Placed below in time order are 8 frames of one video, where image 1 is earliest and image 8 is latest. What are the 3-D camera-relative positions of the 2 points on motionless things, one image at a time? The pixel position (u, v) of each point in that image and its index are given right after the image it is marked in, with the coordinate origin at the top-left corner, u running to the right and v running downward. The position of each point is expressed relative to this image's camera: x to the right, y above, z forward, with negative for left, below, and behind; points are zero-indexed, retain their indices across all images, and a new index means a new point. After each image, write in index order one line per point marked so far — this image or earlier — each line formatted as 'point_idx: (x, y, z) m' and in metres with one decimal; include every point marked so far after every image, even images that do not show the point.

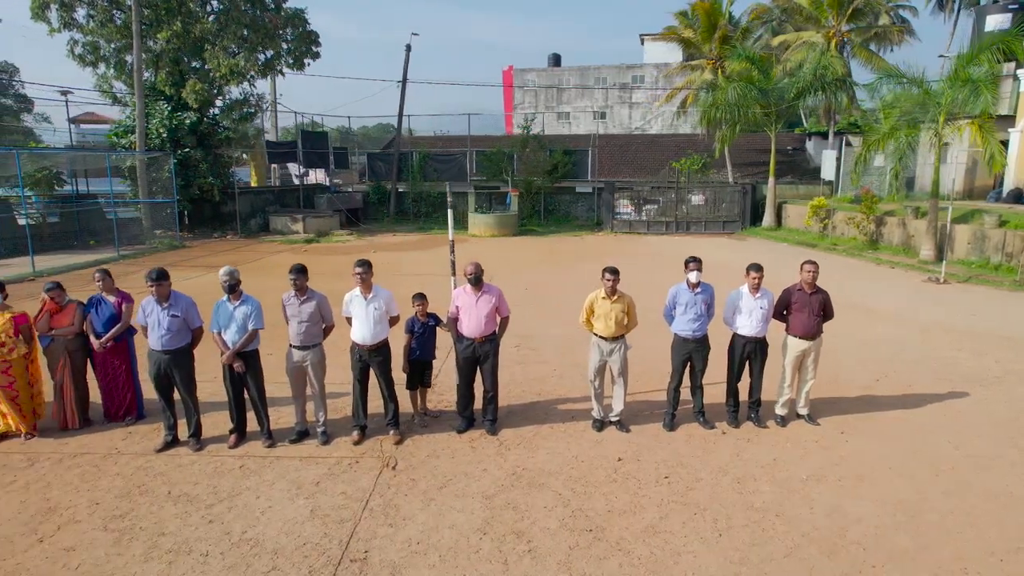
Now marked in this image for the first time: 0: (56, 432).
0: (-5.1, -1.6, +6.5) m
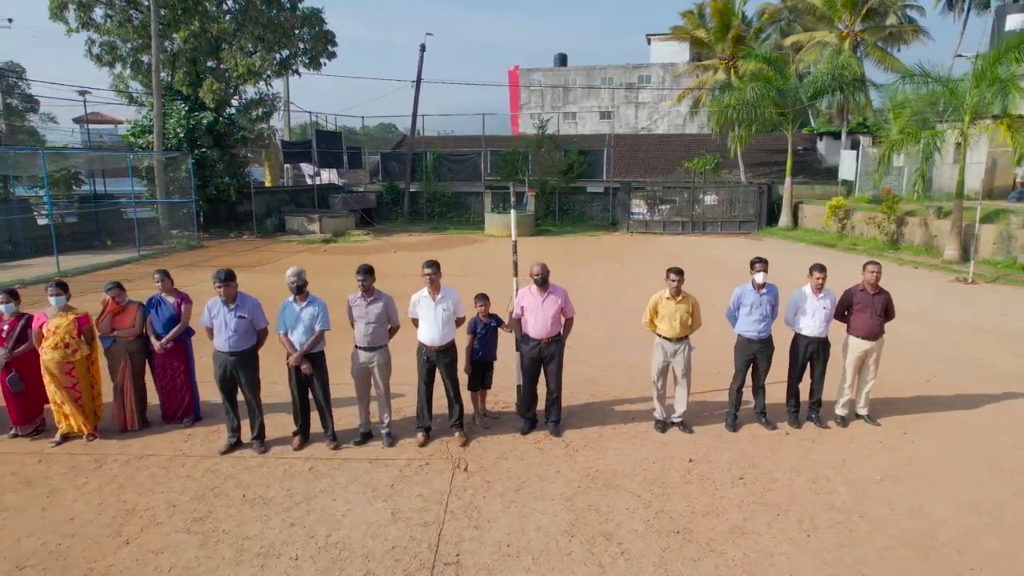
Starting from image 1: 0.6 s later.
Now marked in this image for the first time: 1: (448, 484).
0: (-4.4, -1.6, +6.4) m
1: (-0.6, -1.8, +5.4) m
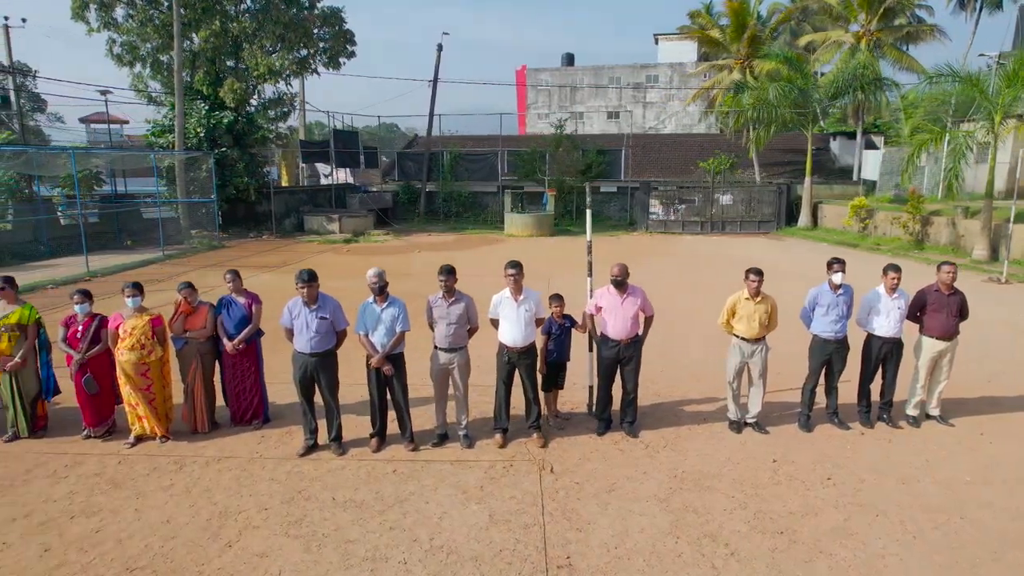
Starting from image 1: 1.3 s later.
0: (-3.6, -1.6, +6.4) m
1: (+0.3, -1.8, +5.3) m
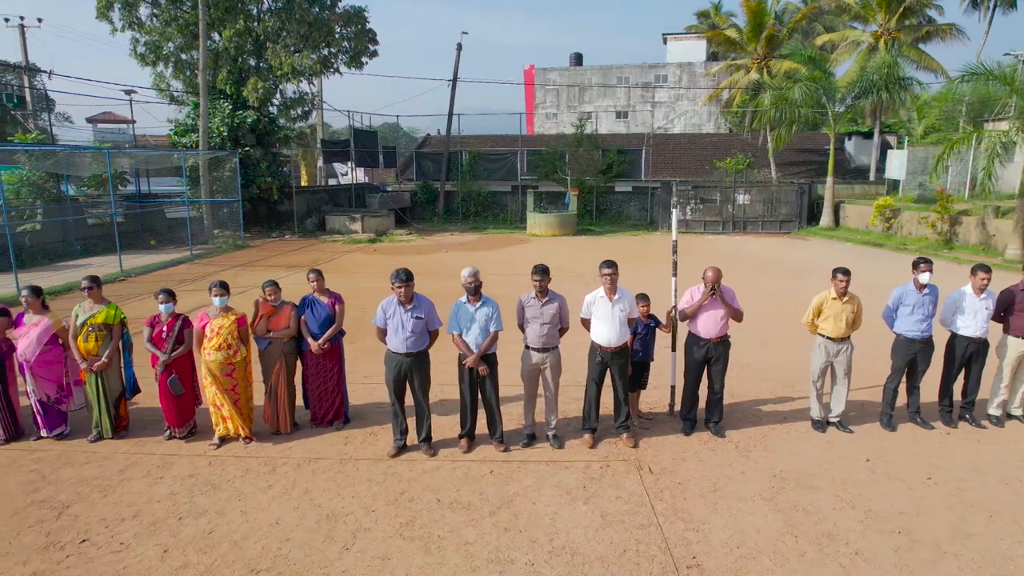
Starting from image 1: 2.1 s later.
0: (-2.6, -1.6, +6.4) m
1: (+1.2, -1.8, +5.3) m
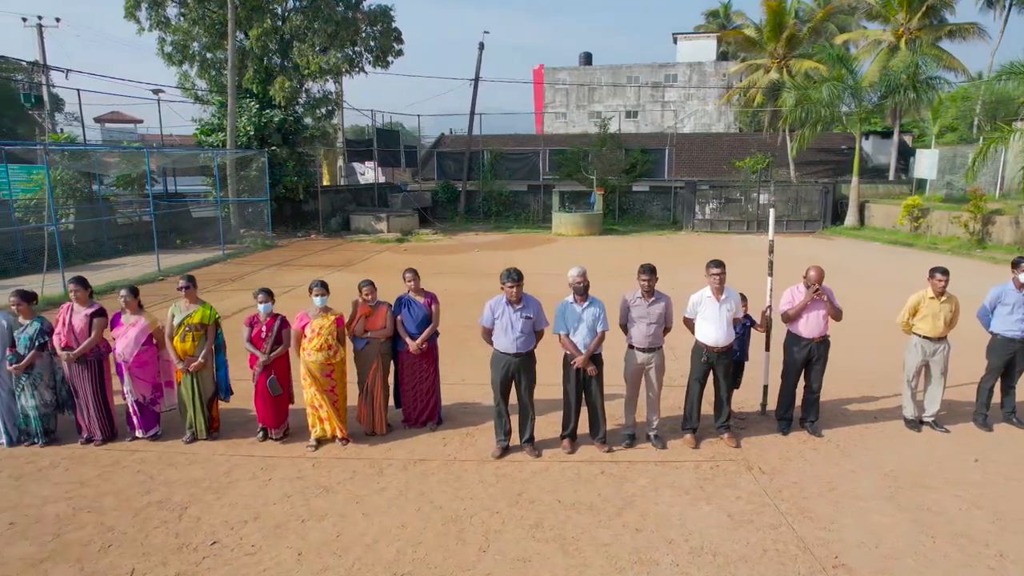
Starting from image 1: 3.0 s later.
0: (-1.6, -1.6, +6.3) m
1: (+2.2, -1.8, +5.3) m
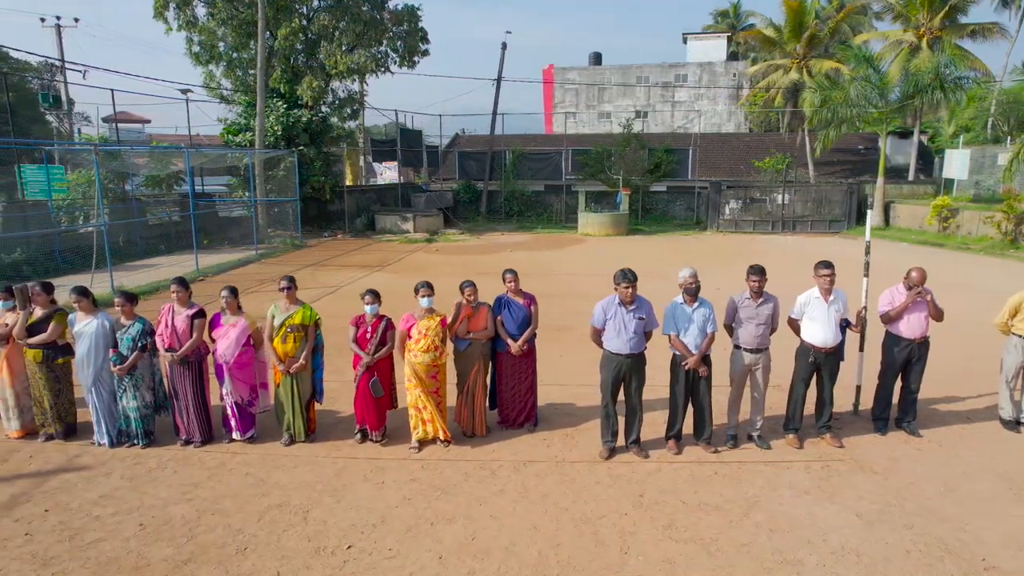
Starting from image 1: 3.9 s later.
0: (-0.5, -1.6, +6.3) m
1: (+3.3, -1.8, +5.3) m
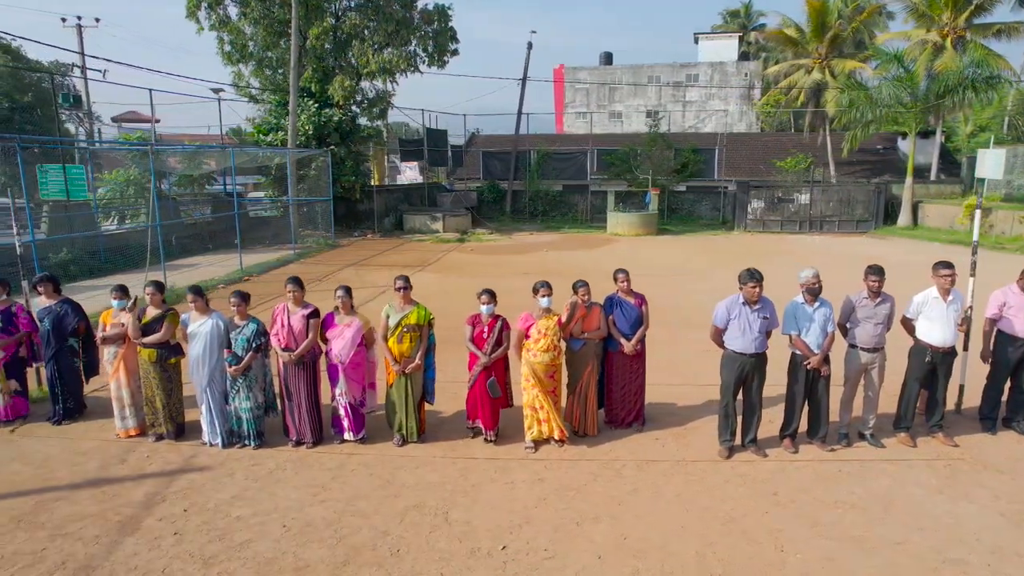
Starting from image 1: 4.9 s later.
0: (+0.7, -1.6, +6.3) m
1: (+4.5, -1.8, +5.3) m
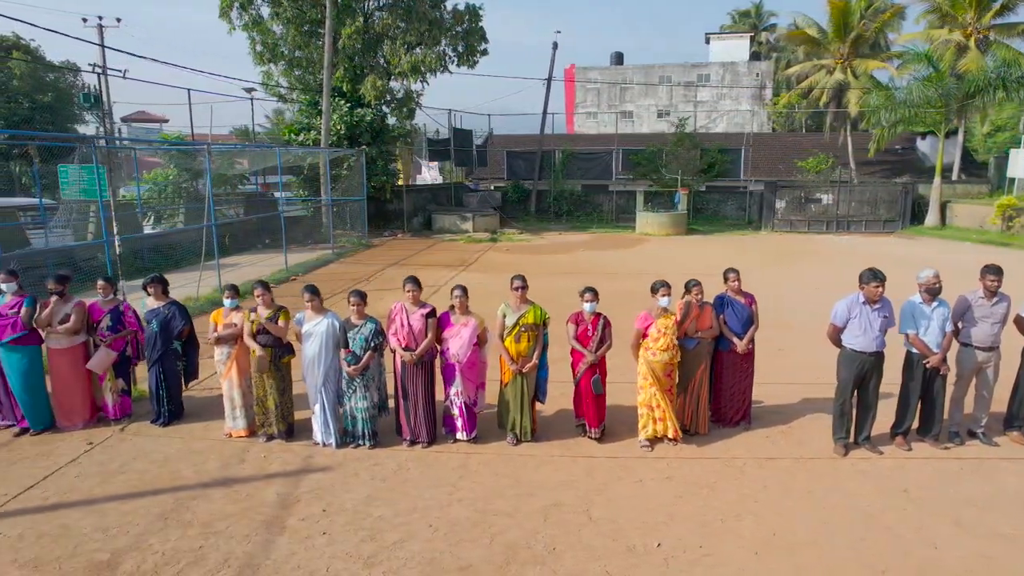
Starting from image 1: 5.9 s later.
0: (+1.9, -1.6, +6.3) m
1: (+5.7, -1.8, +5.4) m
